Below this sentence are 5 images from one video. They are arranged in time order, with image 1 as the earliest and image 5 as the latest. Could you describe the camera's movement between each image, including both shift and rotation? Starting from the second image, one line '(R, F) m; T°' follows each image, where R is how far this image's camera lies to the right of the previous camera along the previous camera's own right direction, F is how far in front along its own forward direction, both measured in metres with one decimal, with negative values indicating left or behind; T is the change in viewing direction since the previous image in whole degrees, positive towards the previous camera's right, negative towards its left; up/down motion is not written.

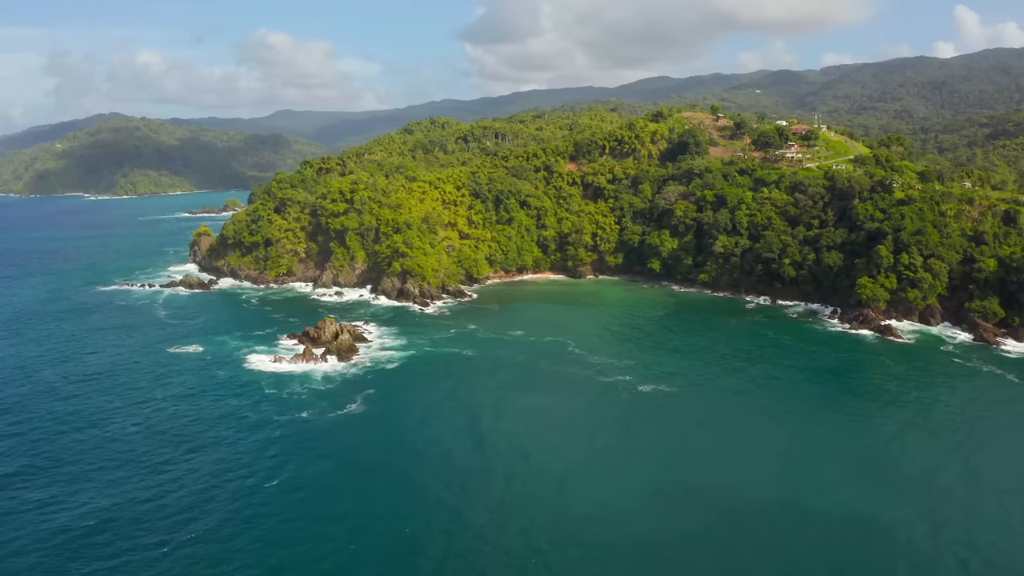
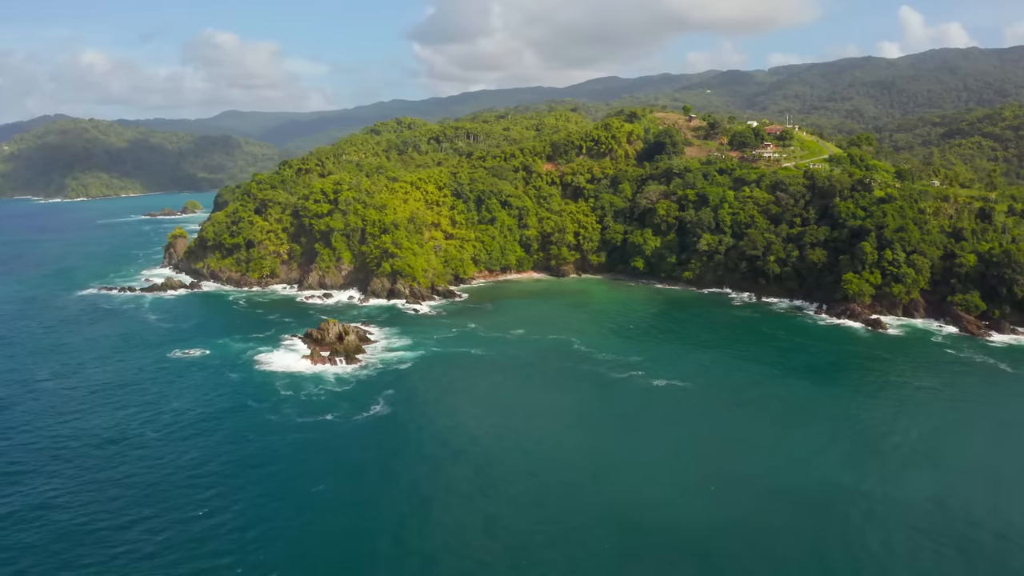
(-1.1, -0.1) m; +2°
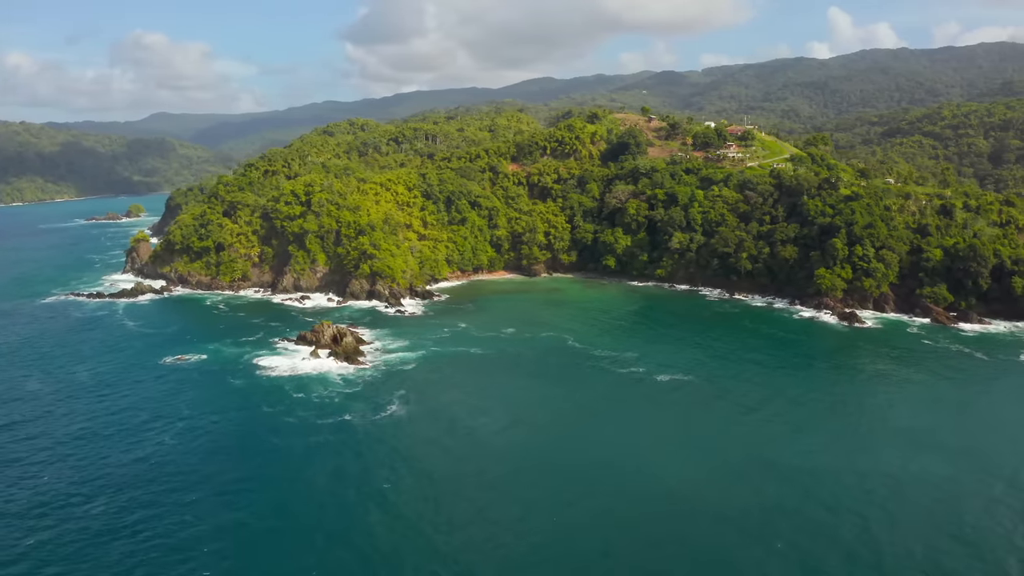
(-1.3, -0.1) m; +3°
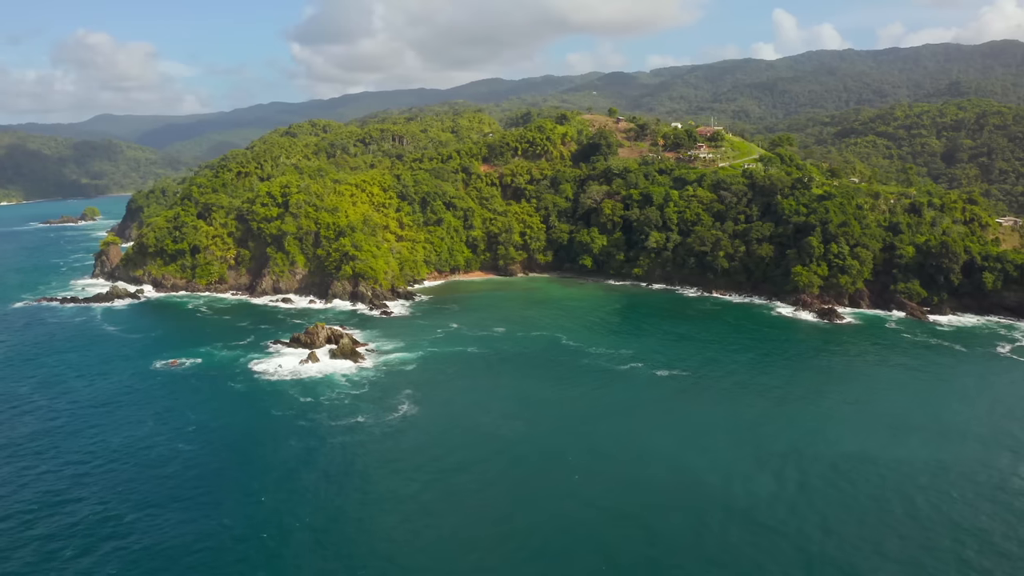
(-1.0, -0.1) m; +3°
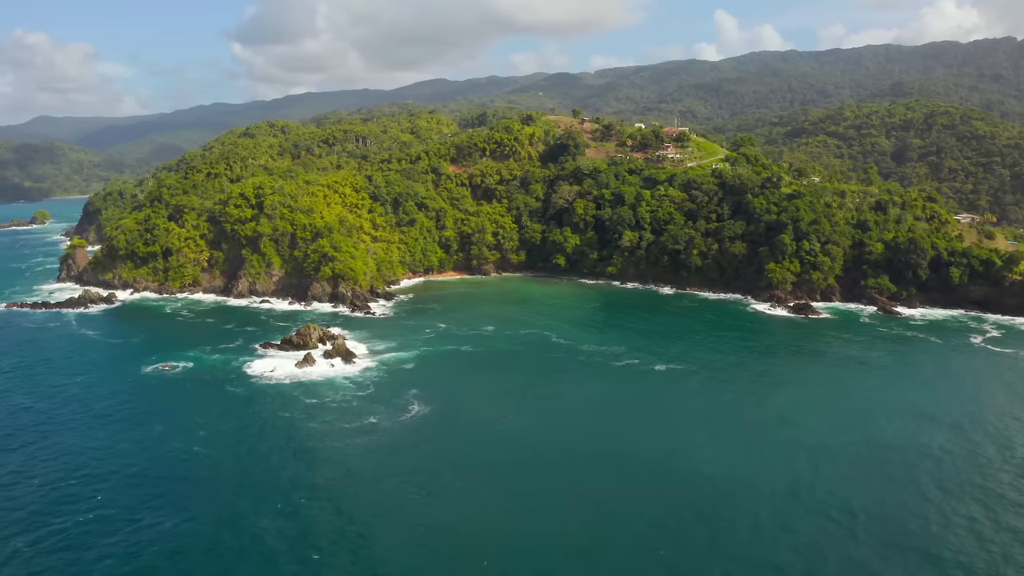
(-1.0, -0.2) m; +3°
